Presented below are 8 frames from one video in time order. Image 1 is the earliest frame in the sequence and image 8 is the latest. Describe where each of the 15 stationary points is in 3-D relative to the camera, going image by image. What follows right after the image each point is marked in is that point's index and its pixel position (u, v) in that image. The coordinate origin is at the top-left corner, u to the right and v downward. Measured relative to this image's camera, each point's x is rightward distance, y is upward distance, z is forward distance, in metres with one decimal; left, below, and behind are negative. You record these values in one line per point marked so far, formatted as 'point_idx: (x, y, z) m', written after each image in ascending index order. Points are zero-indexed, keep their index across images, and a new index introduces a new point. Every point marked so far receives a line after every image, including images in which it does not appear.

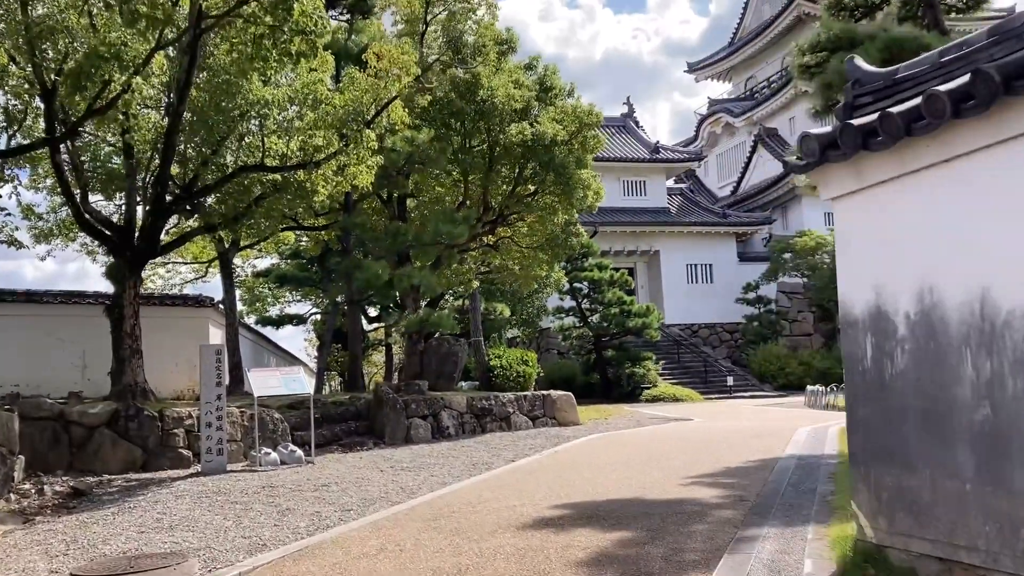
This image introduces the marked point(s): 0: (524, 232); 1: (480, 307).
0: (+0.2, +1.0, +16.6) m
1: (-0.7, -0.4, +18.5) m
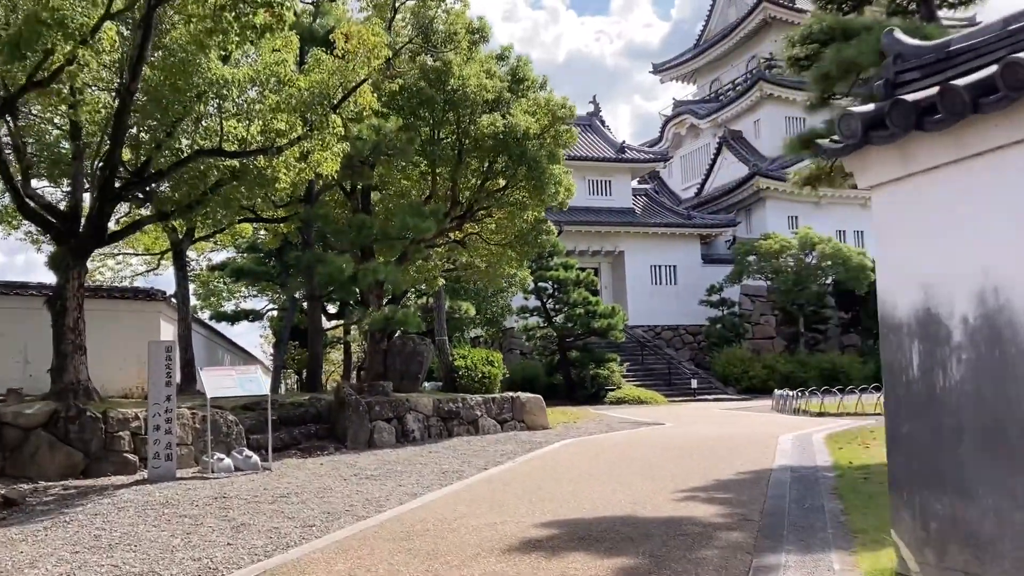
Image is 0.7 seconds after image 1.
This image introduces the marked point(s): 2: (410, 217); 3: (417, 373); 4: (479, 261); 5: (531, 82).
0: (-0.4, +1.1, +16.1) m
1: (-1.4, -0.4, +18.0) m
2: (-1.5, +1.0, +13.1) m
3: (-1.5, -1.3, +13.8) m
4: (-0.6, +0.5, +16.6) m
5: (+0.3, +3.3, +14.8) m
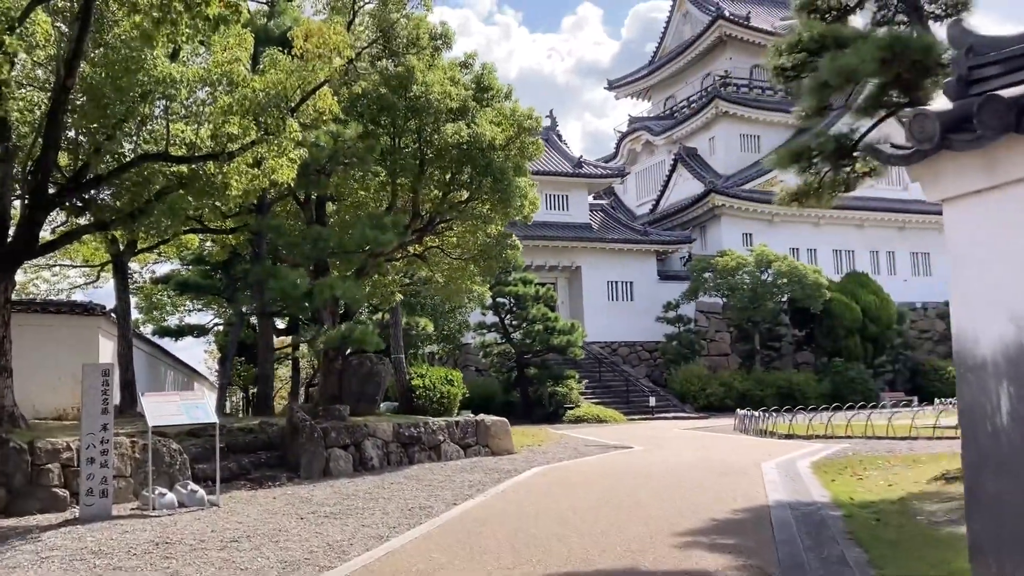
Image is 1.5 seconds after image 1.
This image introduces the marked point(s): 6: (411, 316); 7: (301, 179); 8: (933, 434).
0: (-1.0, +0.8, +15.4) m
1: (-2.1, -0.7, +17.3) m
2: (-1.9, +0.8, +12.4) m
3: (-2.0, -1.5, +13.1) m
4: (-1.3, +0.2, +15.9) m
5: (-0.3, +3.1, +14.2) m
6: (-2.2, -0.6, +19.7) m
7: (-2.9, +1.5, +12.5) m
8: (+5.8, -2.0, +12.7) m
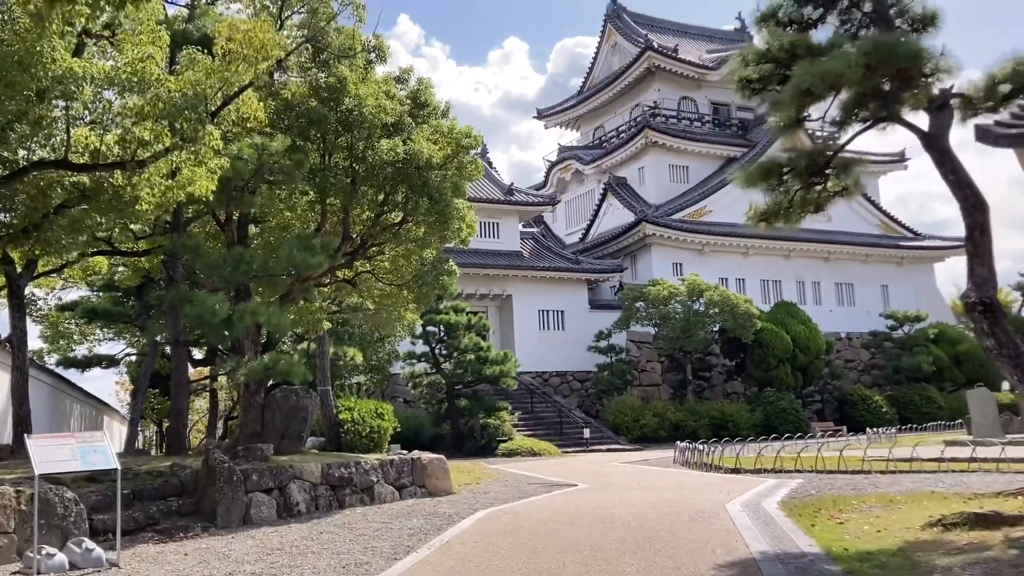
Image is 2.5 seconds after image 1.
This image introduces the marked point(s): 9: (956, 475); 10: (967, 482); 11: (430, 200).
0: (-2.0, +0.4, +14.5) m
1: (-3.3, -1.1, +16.2) m
2: (-2.7, +0.5, +11.4) m
3: (-2.8, -1.9, +12.0) m
4: (-2.3, -0.3, +15.0) m
5: (-1.2, +2.7, +13.5) m
6: (-3.6, -1.2, +18.7) m
7: (-3.7, +1.2, +11.5) m
8: (+5.0, -2.4, +12.3) m
9: (+5.1, -2.1, +10.4) m
10: (+4.8, -2.1, +9.6) m
11: (-1.1, +1.2, +12.5) m
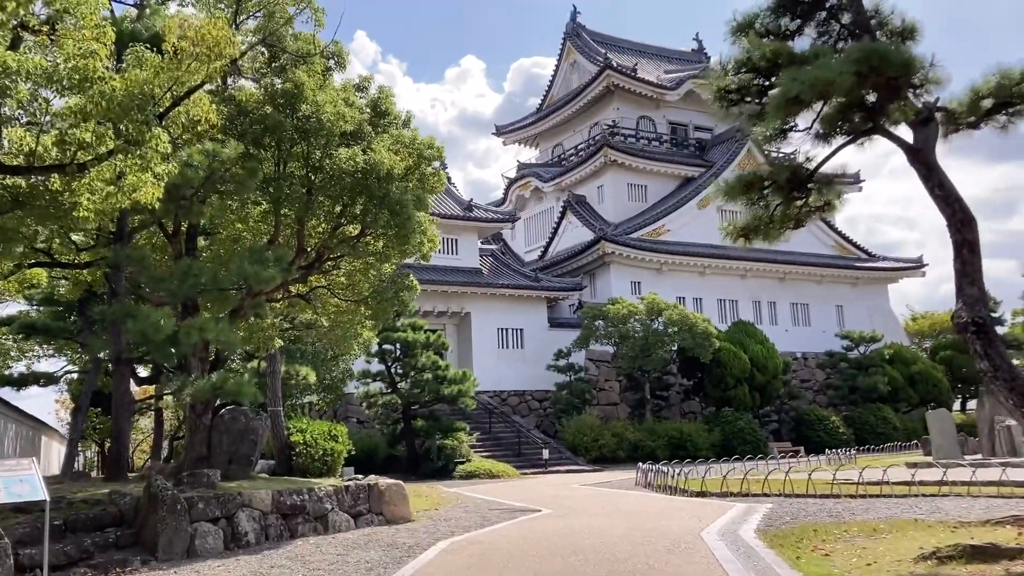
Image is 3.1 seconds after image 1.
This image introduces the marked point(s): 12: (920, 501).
0: (-2.6, +0.1, +14.0) m
1: (-4.0, -1.4, +15.5) m
2: (-3.1, +0.3, +10.8) m
3: (-3.3, -2.1, +11.4) m
4: (-3.0, -0.5, +14.4) m
5: (-1.7, +2.4, +13.0) m
6: (-4.4, -1.5, +18.0) m
7: (-4.1, +1.0, +10.9) m
8: (+4.5, -2.7, +12.0) m
9: (+4.6, -2.4, +10.1) m
10: (+4.4, -2.3, +9.4) m
11: (-1.6, +1.0, +12.0) m
12: (+4.4, -2.3, +9.9) m
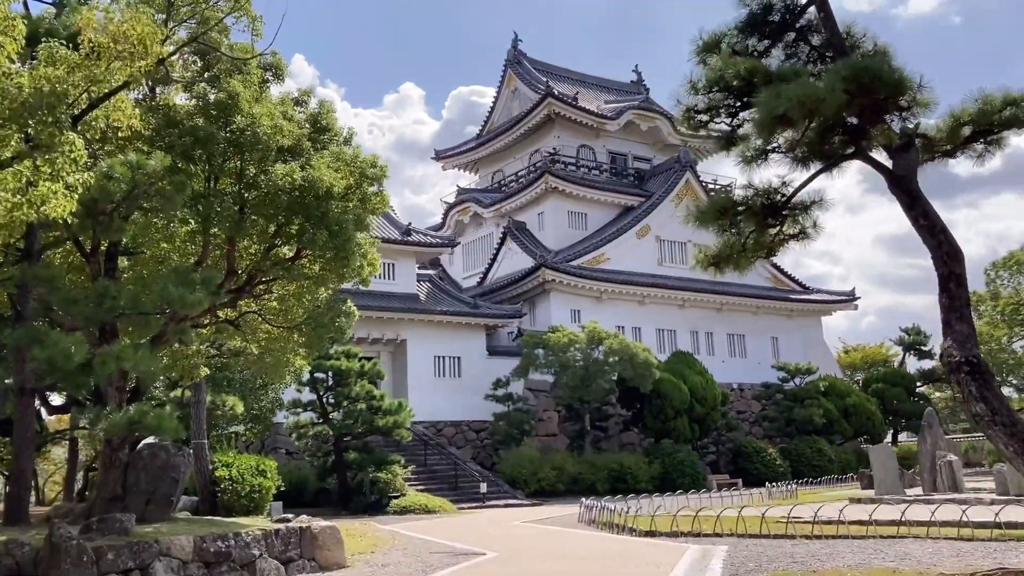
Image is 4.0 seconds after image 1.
0: (-3.4, -0.3, +13.1) m
1: (-4.9, -1.8, +14.6) m
2: (-3.7, 0.0, +10.0) m
3: (-3.9, -2.4, +10.4) m
4: (-3.8, -0.9, +13.5) m
5: (-2.4, +2.1, +12.3) m
6: (-5.5, -2.0, +16.9) m
7: (-4.7, +0.7, +9.9) m
8: (+3.8, -3.1, +11.6) m
9: (+4.1, -2.7, +9.8) m
10: (+3.9, -2.6, +9.0) m
11: (-2.3, +0.7, +11.2) m
12: (+3.9, -2.7, +9.5) m
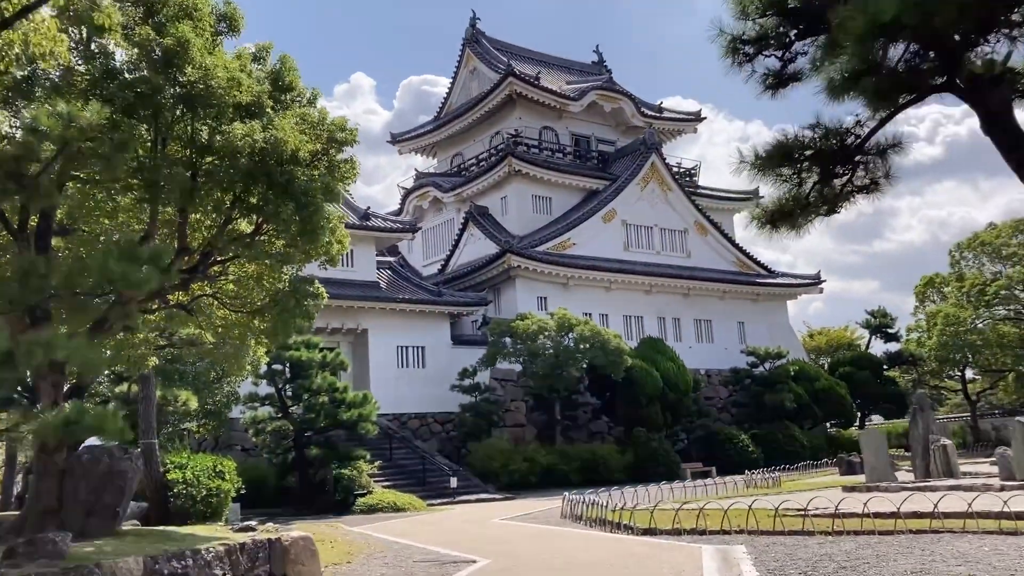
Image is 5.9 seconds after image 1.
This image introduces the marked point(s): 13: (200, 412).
0: (-3.6, 0.0, +11.7) m
1: (-5.2, -1.6, +13.1) m
2: (-3.7, +0.2, +8.5) m
3: (-4.0, -2.1, +9.0) m
4: (-4.0, -0.6, +12.1) m
5: (-2.6, +2.3, +10.9) m
6: (-5.9, -1.7, +15.4) m
7: (-4.7, +0.9, +8.5) m
8: (+3.7, -2.8, +10.6) m
9: (+4.1, -2.4, +8.8) m
10: (+4.0, -2.3, +8.0) m
11: (-2.3, +0.9, +9.9) m
12: (+3.9, -2.4, +8.5) m
13: (-5.9, -2.3, +17.2) m
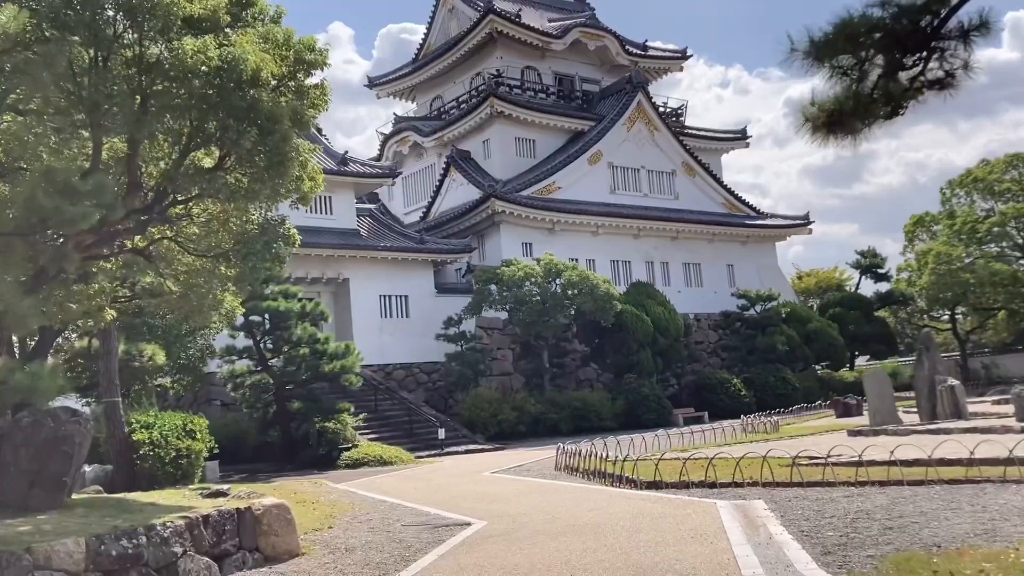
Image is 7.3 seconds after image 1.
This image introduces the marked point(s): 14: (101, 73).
0: (-3.7, +0.7, +10.6) m
1: (-5.3, -0.8, +12.0) m
2: (-3.8, +0.7, +7.4) m
3: (-4.0, -1.6, +8.0) m
4: (-4.1, +0.1, +11.0) m
5: (-2.7, +3.0, +9.7) m
6: (-6.0, -0.9, +14.4) m
7: (-4.7, +1.4, +7.3) m
8: (+3.7, -2.0, +9.8) m
9: (+4.1, -1.8, +7.9) m
10: (+4.0, -1.7, +7.1) m
11: (-2.4, +1.5, +8.7) m
12: (+3.9, -1.8, +7.7) m
13: (-6.1, -1.4, +16.2) m
14: (-3.8, +2.0, +8.3) m
